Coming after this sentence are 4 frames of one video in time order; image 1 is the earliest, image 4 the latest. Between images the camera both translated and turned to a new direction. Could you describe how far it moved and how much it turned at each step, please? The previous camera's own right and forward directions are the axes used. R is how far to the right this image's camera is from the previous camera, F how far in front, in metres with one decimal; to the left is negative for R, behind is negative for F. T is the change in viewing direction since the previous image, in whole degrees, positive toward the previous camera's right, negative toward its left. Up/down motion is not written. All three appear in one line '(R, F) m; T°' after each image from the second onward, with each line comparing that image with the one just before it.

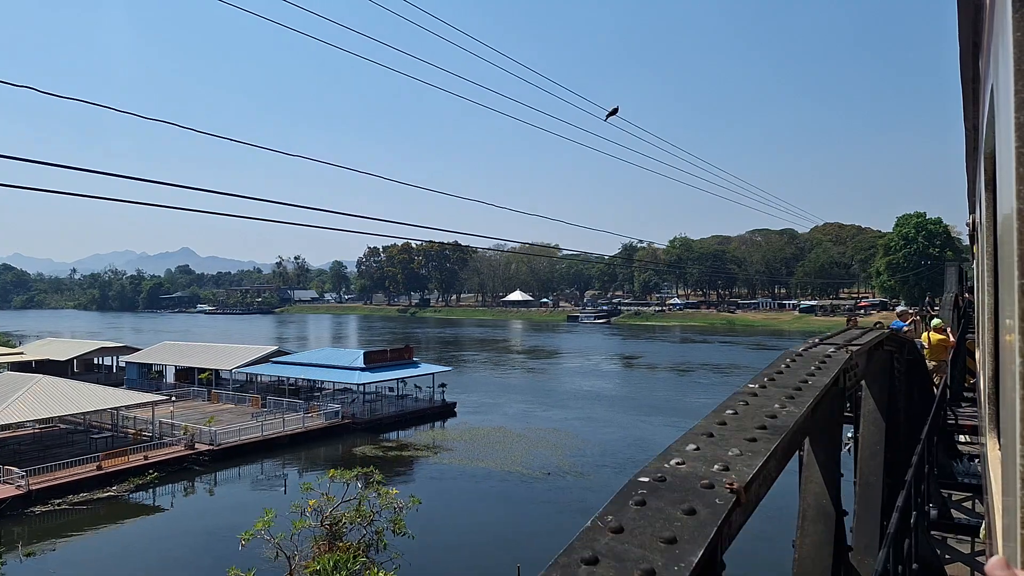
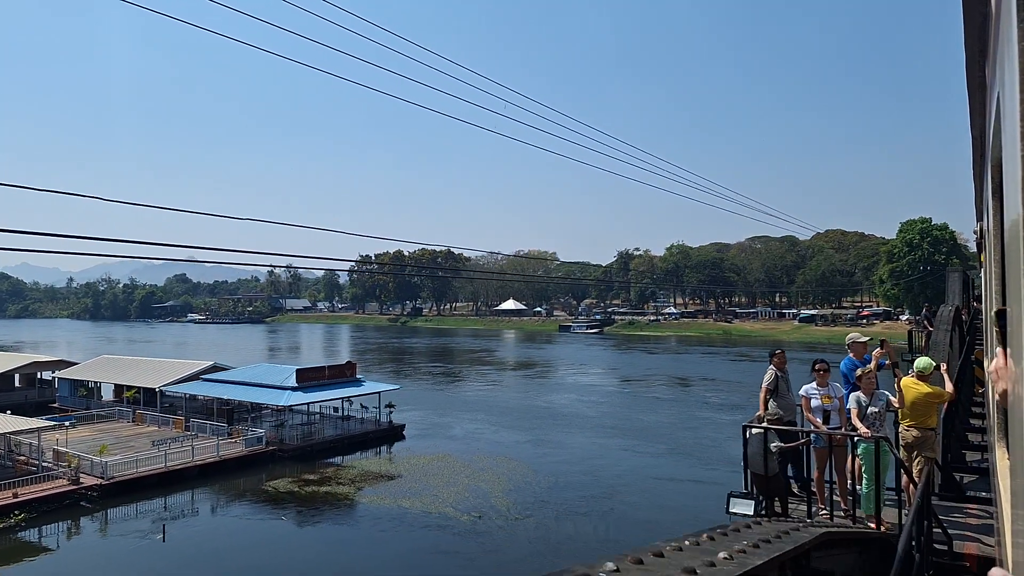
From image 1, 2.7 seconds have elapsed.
(+1.8, +2.9) m; 0°
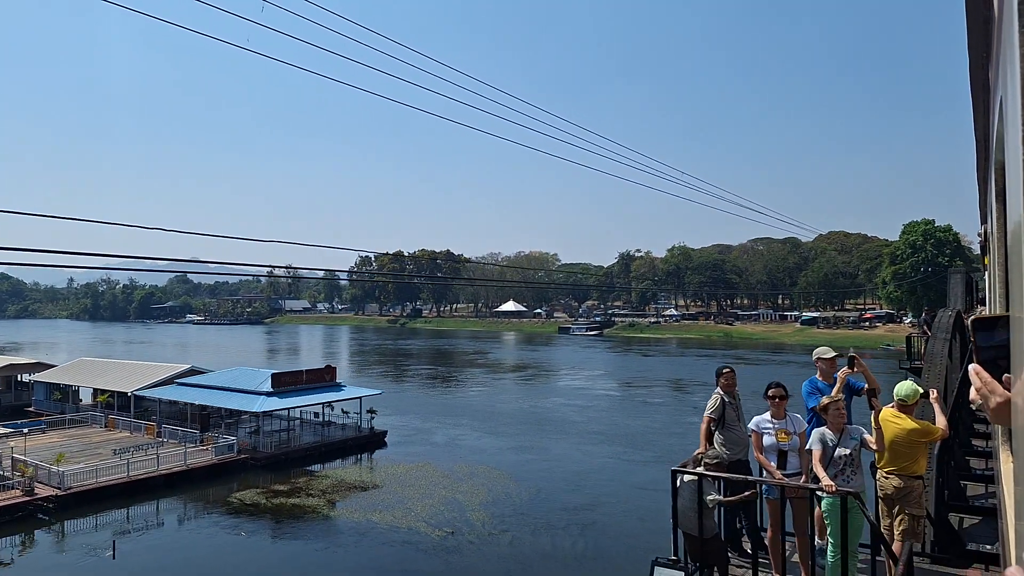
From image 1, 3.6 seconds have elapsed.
(+0.6, +1.0) m; 0°
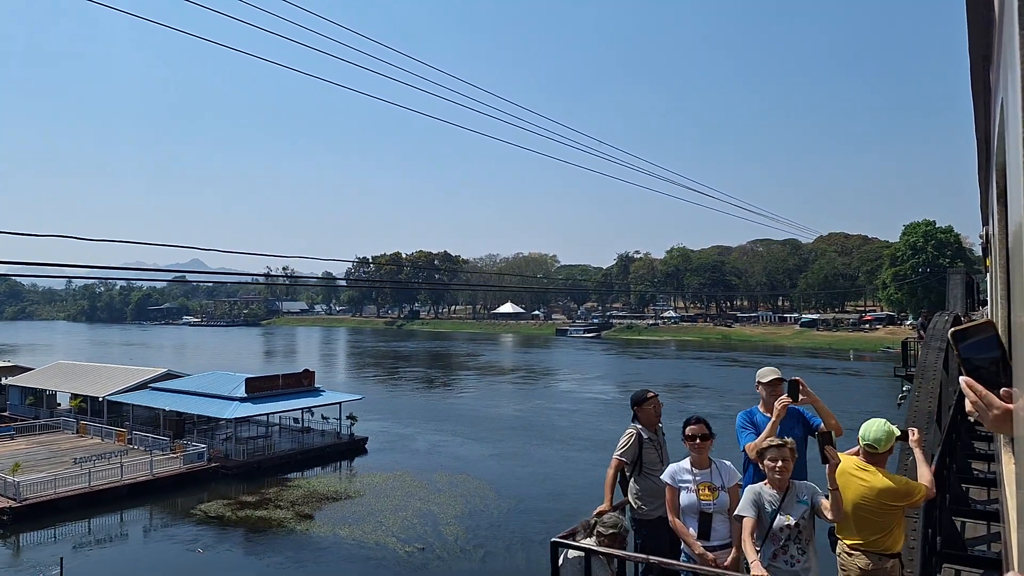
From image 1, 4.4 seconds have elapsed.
(+0.6, +0.9) m; 0°
